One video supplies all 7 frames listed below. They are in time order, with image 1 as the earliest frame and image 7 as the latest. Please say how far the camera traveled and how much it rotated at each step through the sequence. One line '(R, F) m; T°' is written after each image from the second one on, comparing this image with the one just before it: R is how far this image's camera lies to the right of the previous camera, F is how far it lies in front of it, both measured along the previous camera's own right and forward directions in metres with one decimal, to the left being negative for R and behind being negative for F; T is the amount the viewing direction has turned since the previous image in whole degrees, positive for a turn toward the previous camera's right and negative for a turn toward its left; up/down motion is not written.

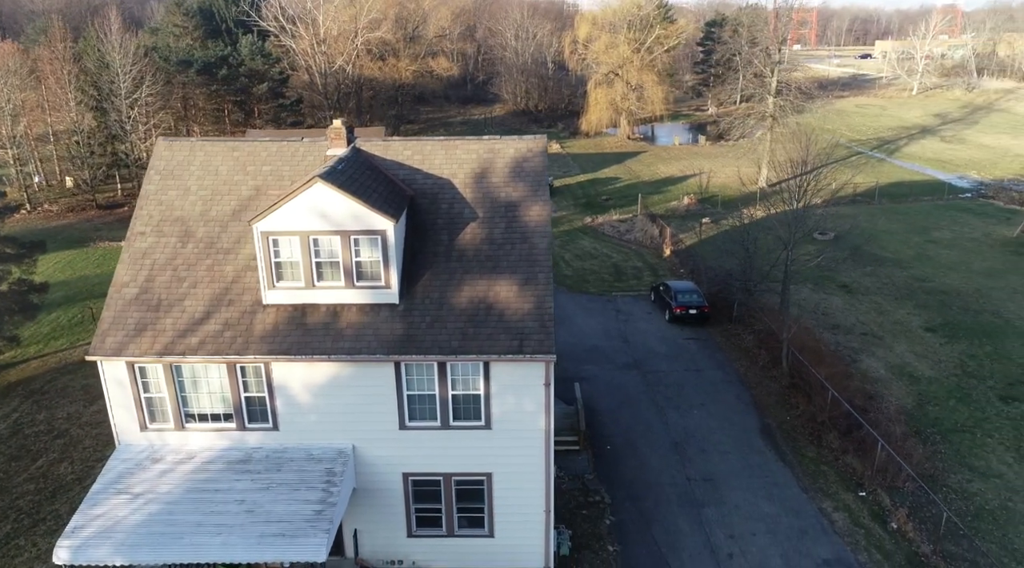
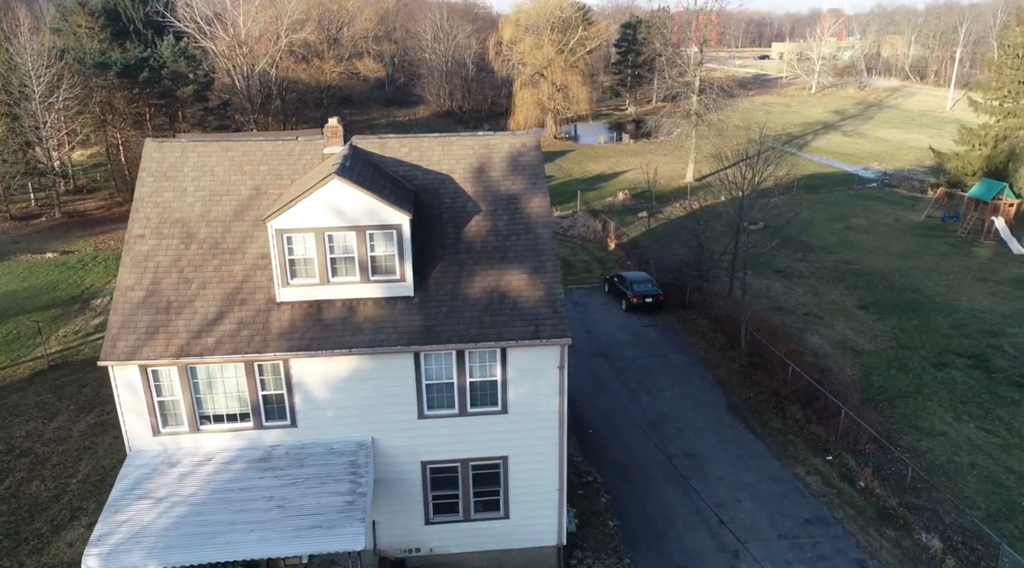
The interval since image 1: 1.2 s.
(-2.1, -0.5) m; +7°
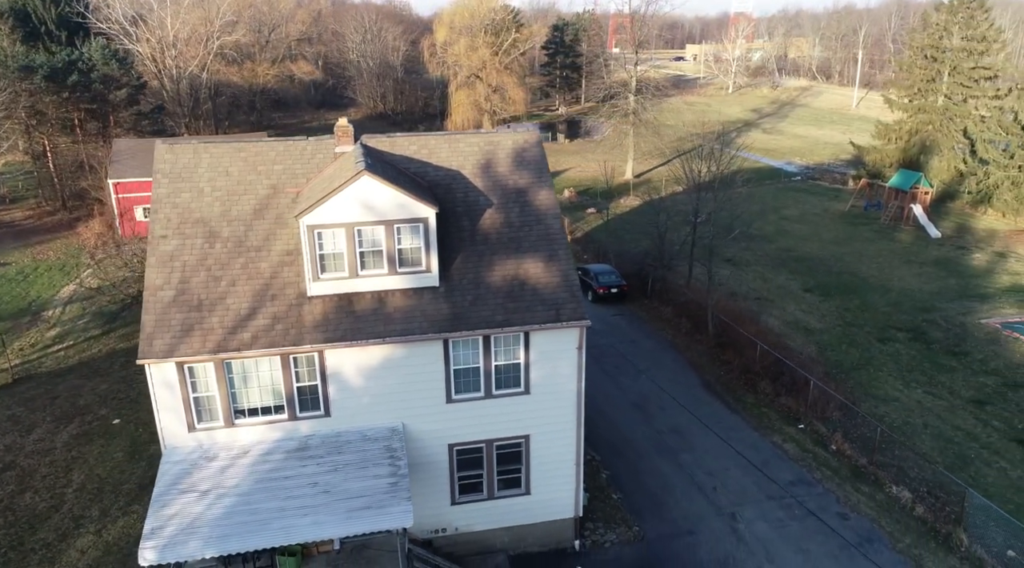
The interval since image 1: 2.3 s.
(-2.3, -0.9) m; +6°
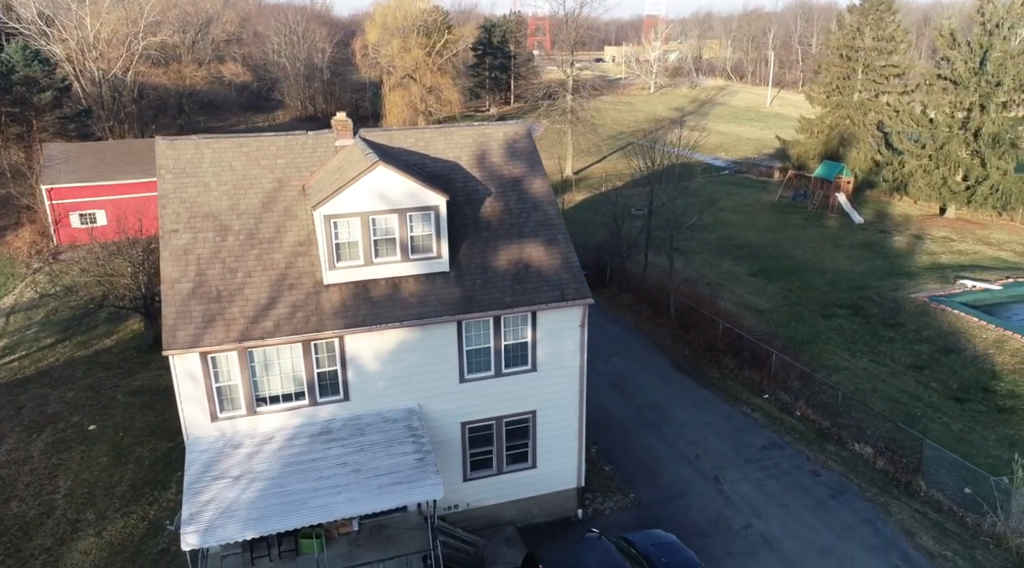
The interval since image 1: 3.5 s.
(-2.0, -0.8) m; +6°
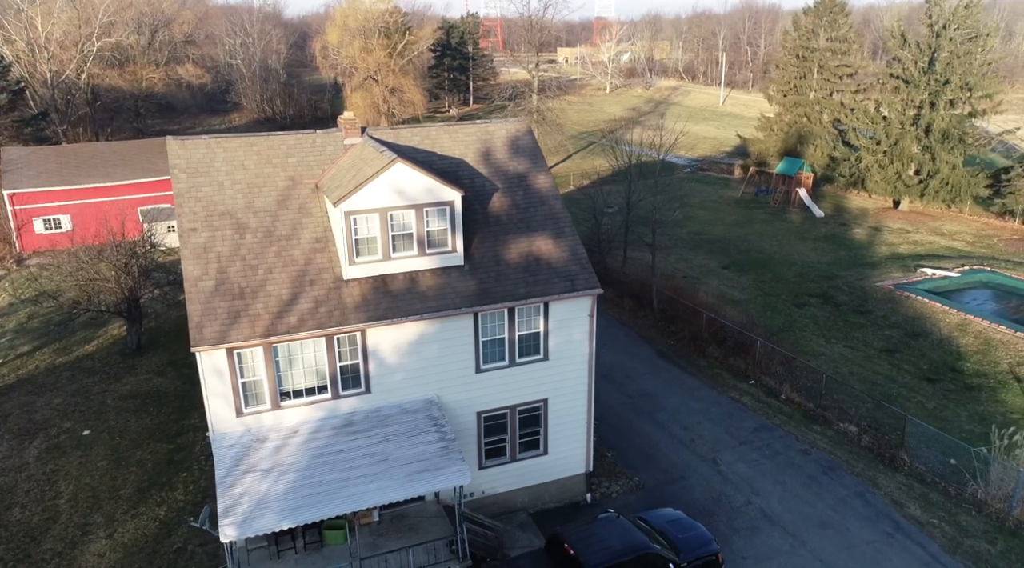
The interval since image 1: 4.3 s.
(-1.5, -0.5) m; +4°
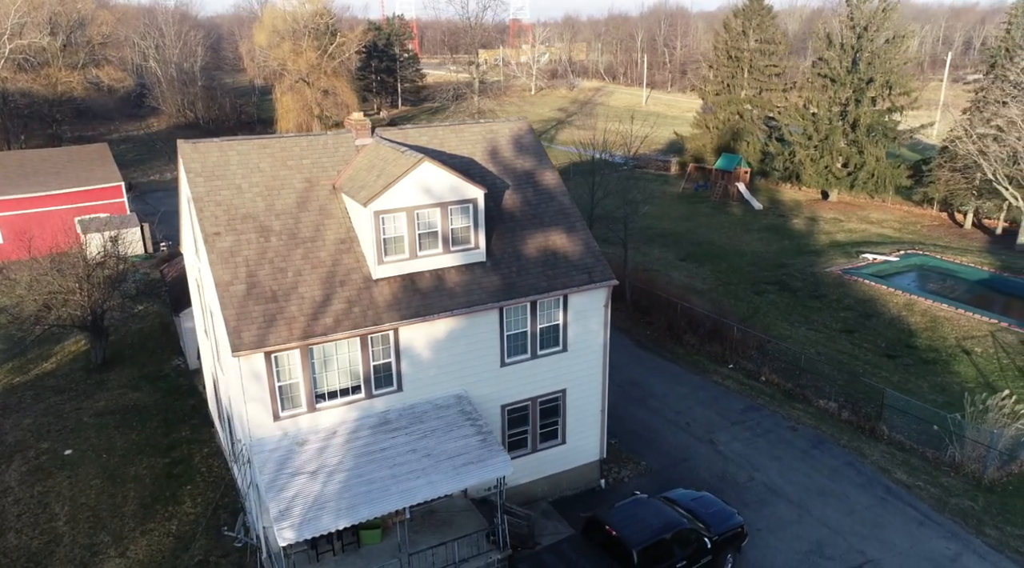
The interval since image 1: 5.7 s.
(-2.6, -0.3) m; +6°
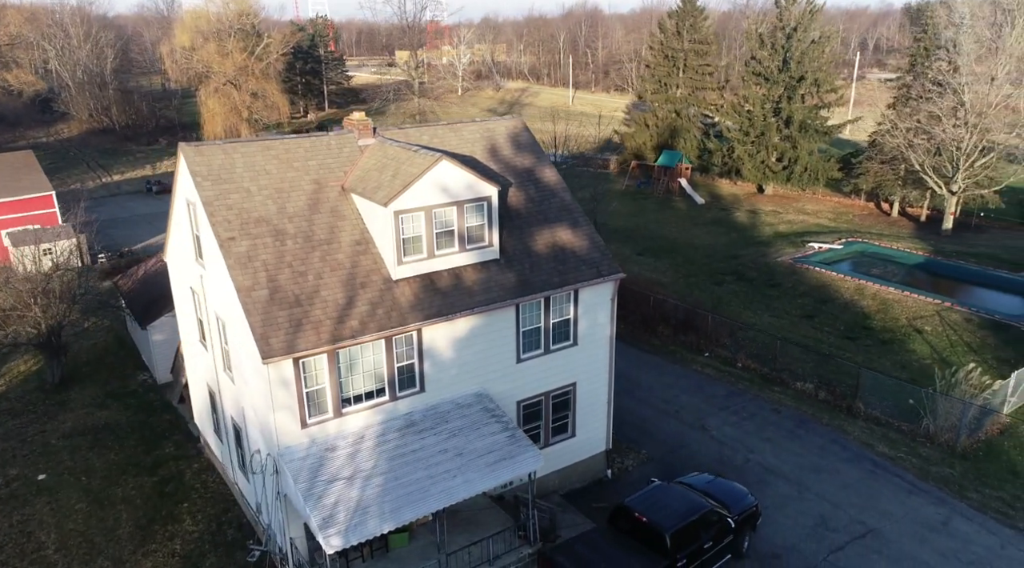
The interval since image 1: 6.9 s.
(-2.4, 0.0) m; +6°
